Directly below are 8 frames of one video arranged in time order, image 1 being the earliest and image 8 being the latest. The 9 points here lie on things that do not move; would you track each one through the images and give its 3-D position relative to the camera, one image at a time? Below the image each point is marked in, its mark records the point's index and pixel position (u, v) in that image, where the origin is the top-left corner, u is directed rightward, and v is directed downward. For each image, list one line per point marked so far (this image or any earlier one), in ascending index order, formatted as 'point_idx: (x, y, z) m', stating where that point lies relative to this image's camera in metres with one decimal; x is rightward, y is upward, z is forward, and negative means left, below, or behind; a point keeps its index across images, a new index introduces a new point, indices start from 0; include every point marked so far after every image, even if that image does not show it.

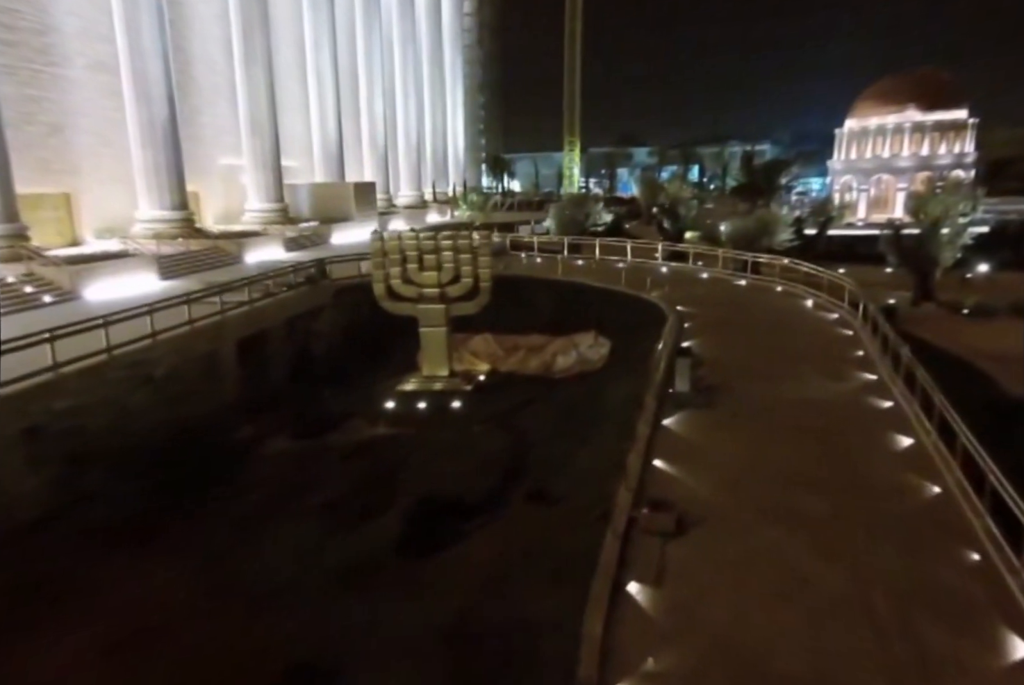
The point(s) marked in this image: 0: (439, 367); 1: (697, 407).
0: (-0.8, -0.3, +8.1) m
1: (+1.7, -0.6, +6.5) m
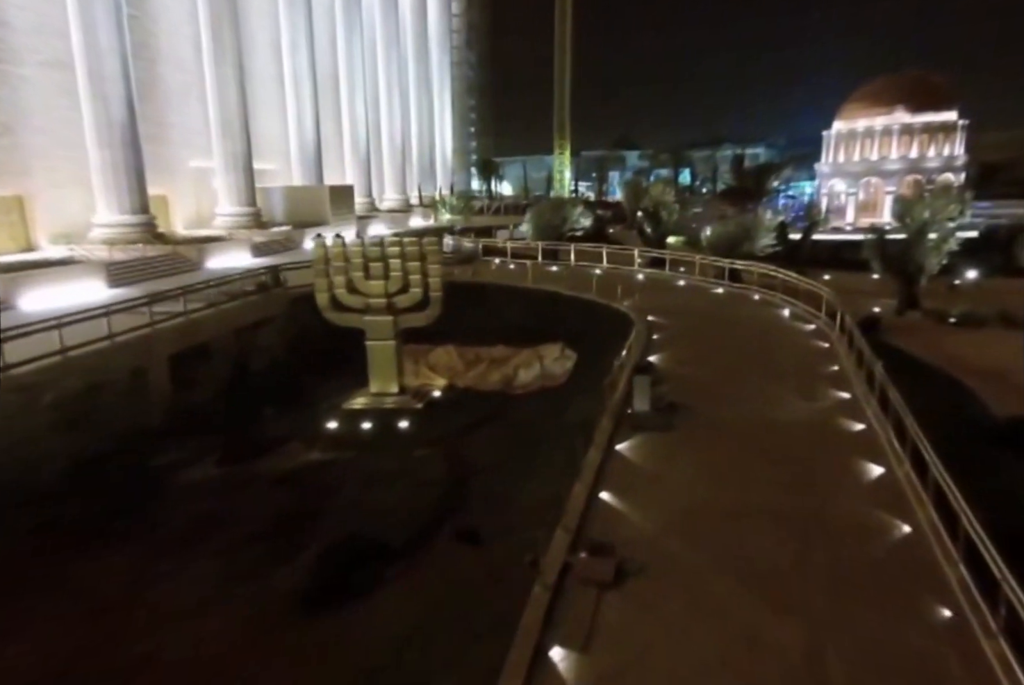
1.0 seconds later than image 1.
0: (-1.3, -0.4, +7.5) m
1: (+1.3, -0.8, +6.0) m
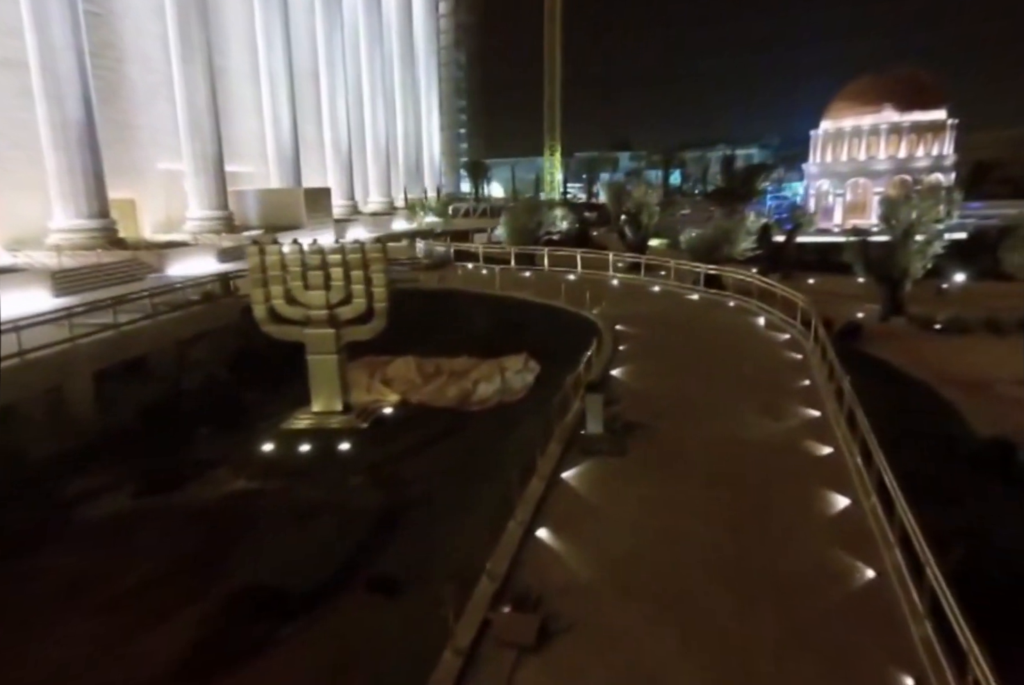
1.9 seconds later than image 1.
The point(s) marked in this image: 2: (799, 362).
0: (-1.8, -0.6, +7.0) m
1: (+0.8, -0.9, +5.5) m
2: (+3.1, -0.2, +7.4) m
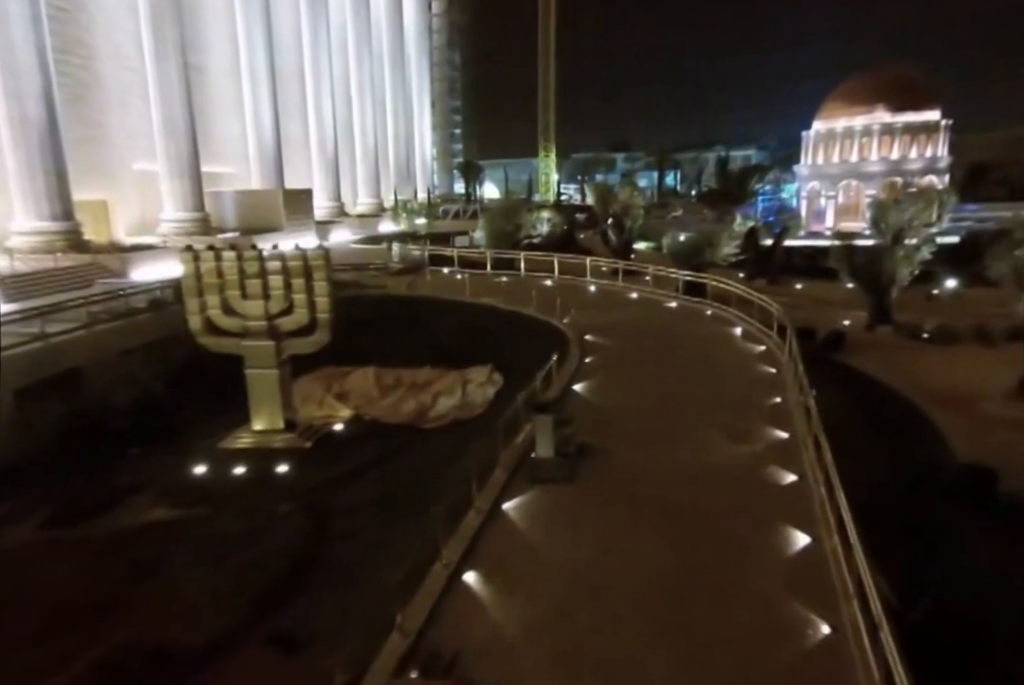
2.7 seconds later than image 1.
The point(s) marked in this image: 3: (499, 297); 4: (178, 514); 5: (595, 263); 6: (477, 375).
0: (-2.2, -0.7, +6.6) m
1: (+0.3, -1.0, +5.1) m
2: (+2.6, -0.3, +6.9) m
3: (-0.2, +0.7, +10.5) m
4: (-2.6, -1.3, +5.4) m
5: (+1.5, +1.4, +12.3) m
6: (-0.4, -0.4, +8.5) m
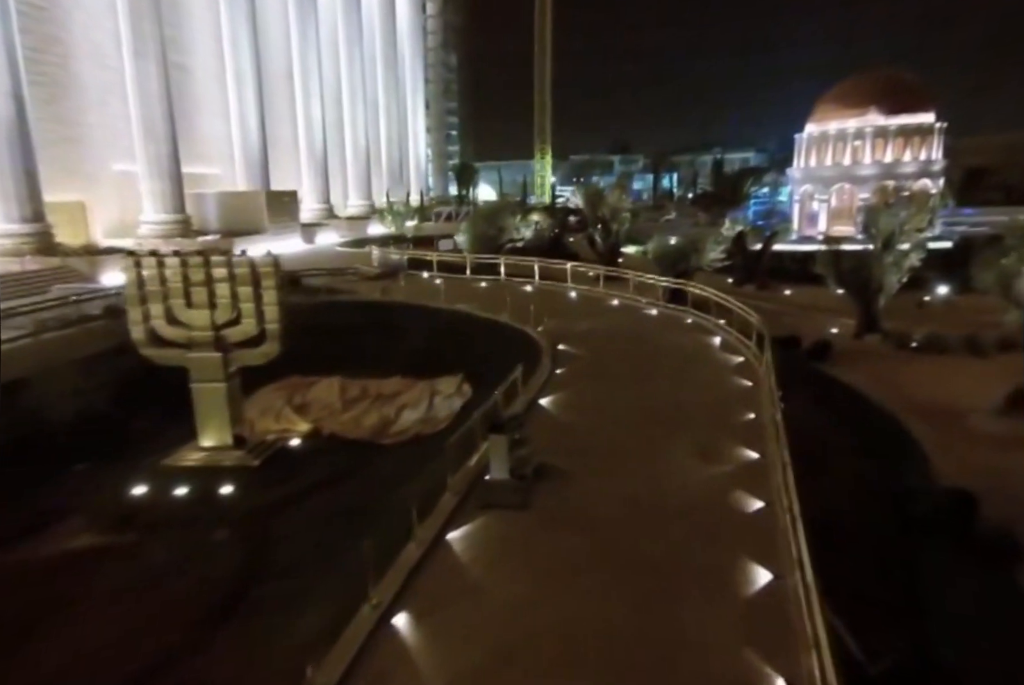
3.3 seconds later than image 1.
0: (-2.6, -0.8, +6.2) m
1: (0.0, -1.1, +4.7) m
2: (+2.3, -0.5, +6.6) m
3: (-0.6, +0.6, +10.2) m
4: (-3.0, -1.4, +5.1) m
5: (+1.1, +1.3, +11.9) m
6: (-0.8, -0.5, +8.2) m
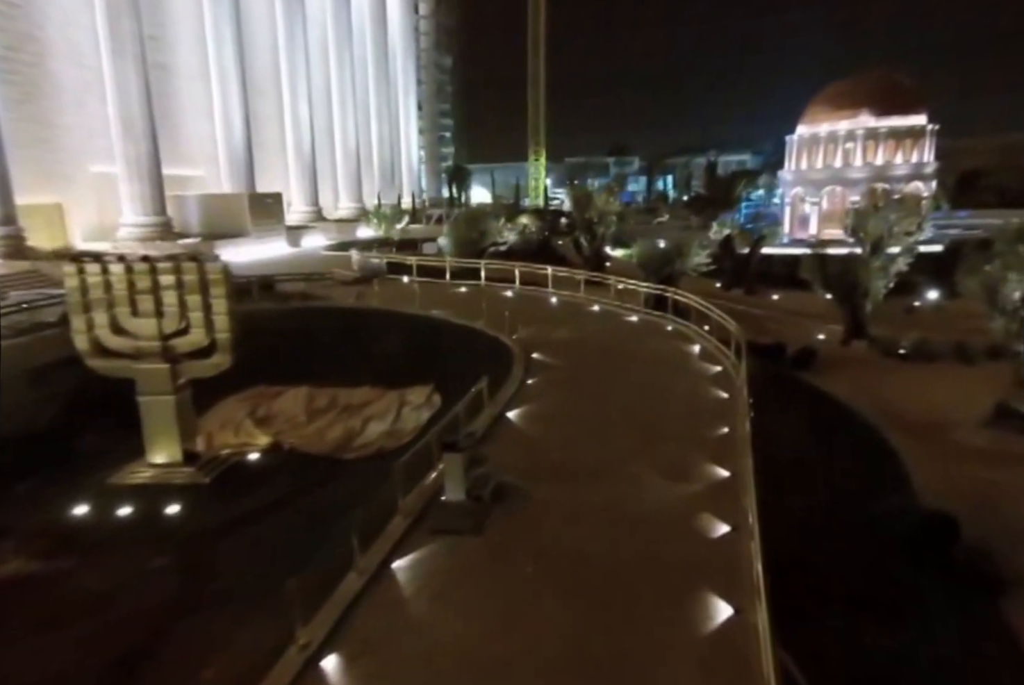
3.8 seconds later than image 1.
0: (-2.9, -0.9, +6.0) m
1: (-0.3, -1.2, +4.4) m
2: (+2.0, -0.5, +6.3) m
3: (-0.9, +0.5, +9.9) m
4: (-3.3, -1.5, +4.8) m
5: (+0.8, +1.2, +11.7) m
6: (-1.1, -0.6, +7.9) m
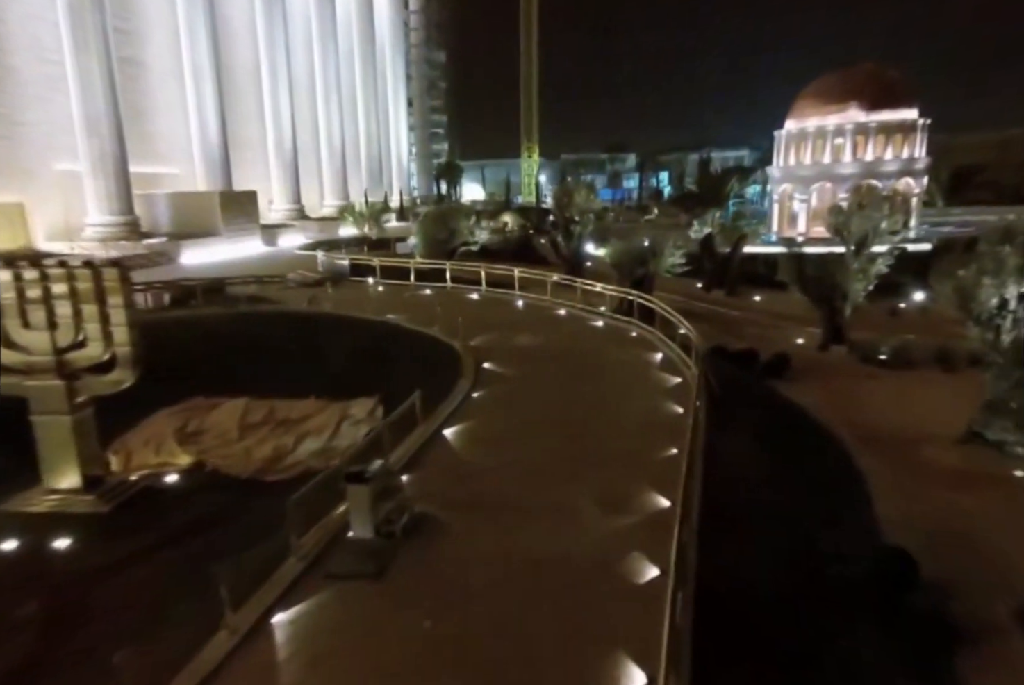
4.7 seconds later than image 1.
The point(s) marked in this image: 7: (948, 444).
0: (-3.4, -1.0, +5.4) m
1: (-0.9, -1.3, +3.9) m
2: (+1.4, -0.6, +5.8) m
3: (-1.4, +0.4, +9.4) m
4: (-3.8, -1.7, +4.3) m
5: (+0.2, +1.1, +11.1) m
6: (-1.6, -0.7, +7.4) m
7: (+5.4, -1.1, +8.3) m
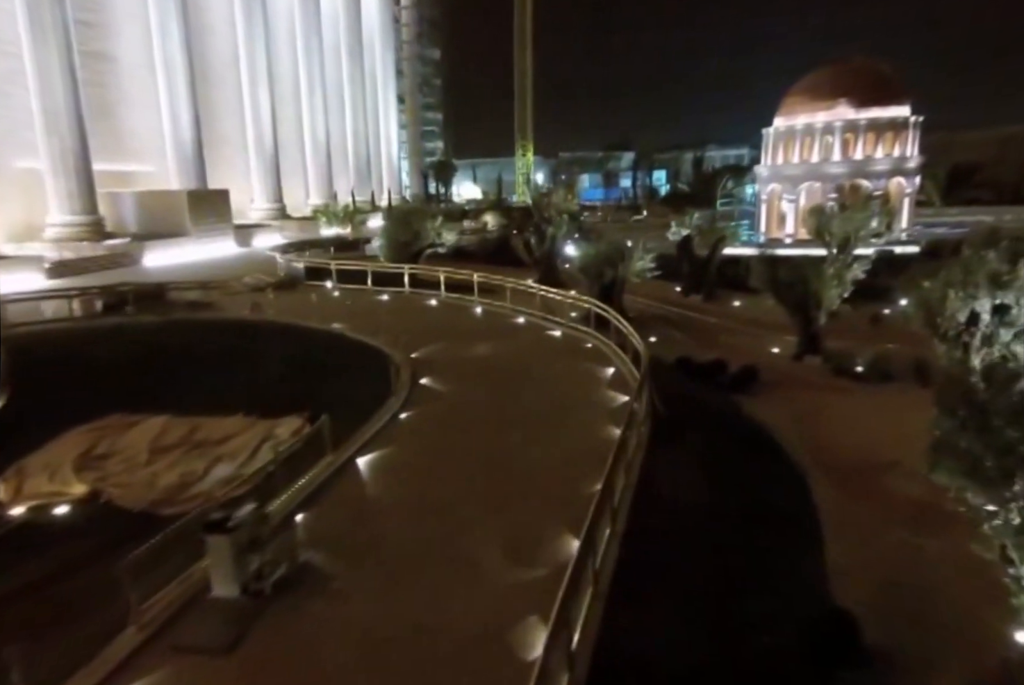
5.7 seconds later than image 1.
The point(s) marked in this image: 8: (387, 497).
0: (-4.0, -1.2, +4.9) m
1: (-1.5, -1.5, +3.4) m
2: (+0.8, -0.8, +5.3) m
3: (-2.0, +0.3, +8.8) m
4: (-4.4, -1.8, +3.7) m
5: (-0.4, +1.0, +10.6) m
6: (-2.2, -0.8, +6.8) m
7: (+4.7, -1.2, +7.7) m
8: (-0.9, -1.0, +4.8) m
